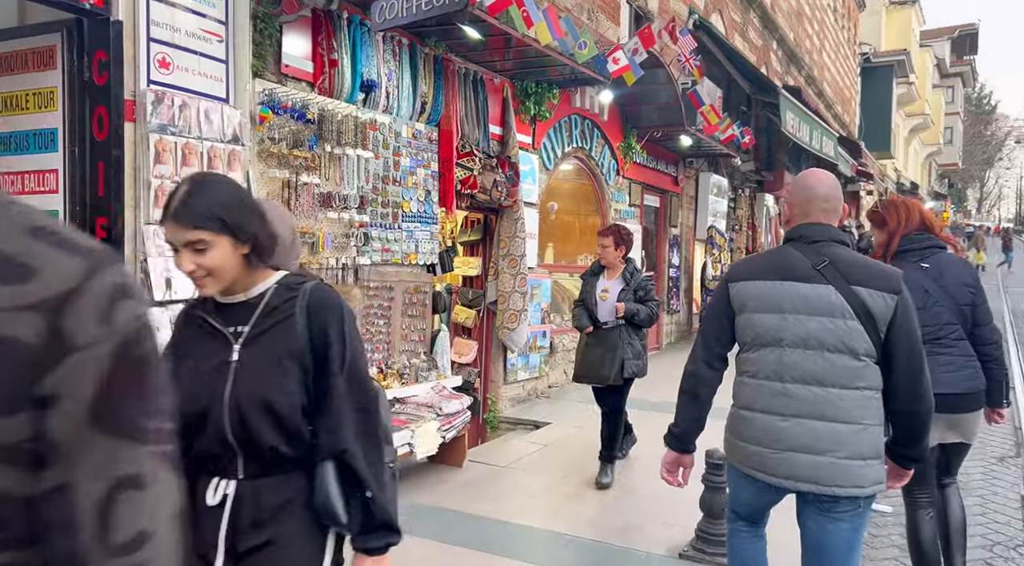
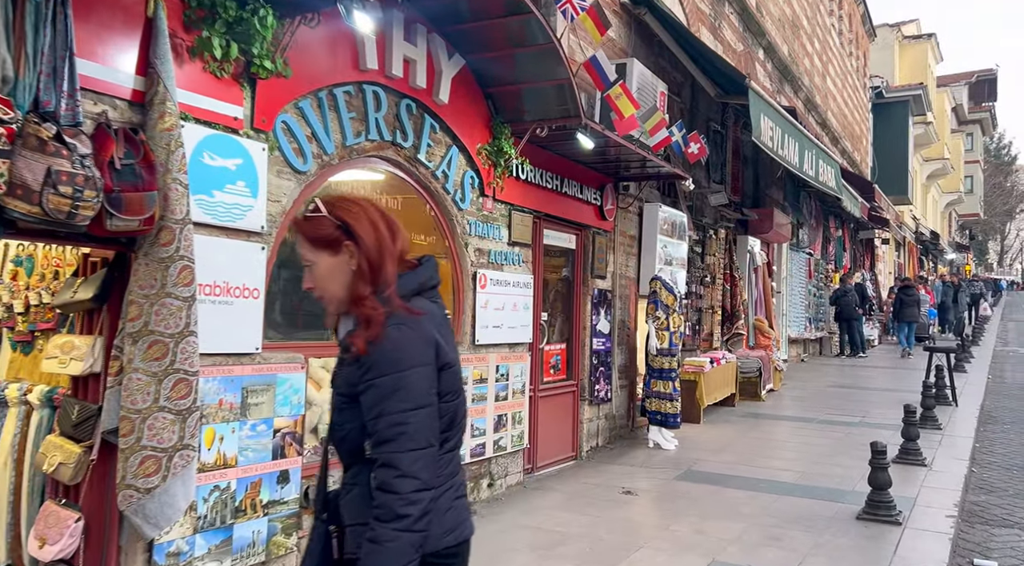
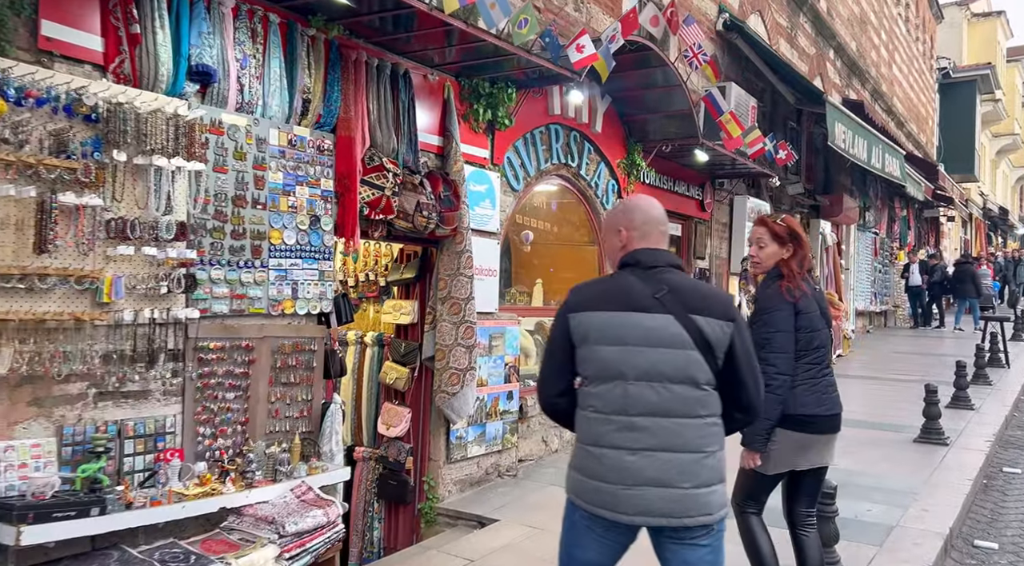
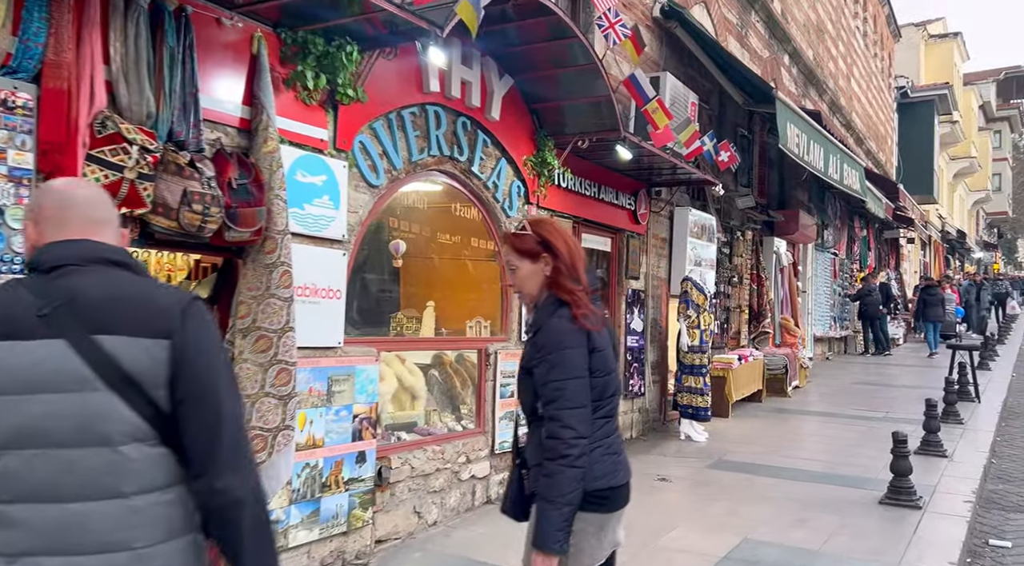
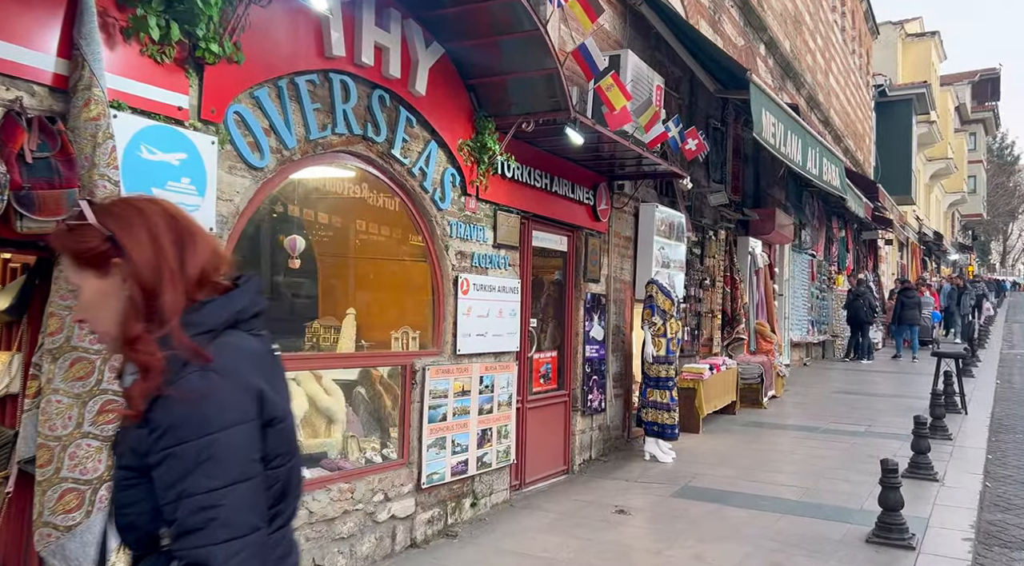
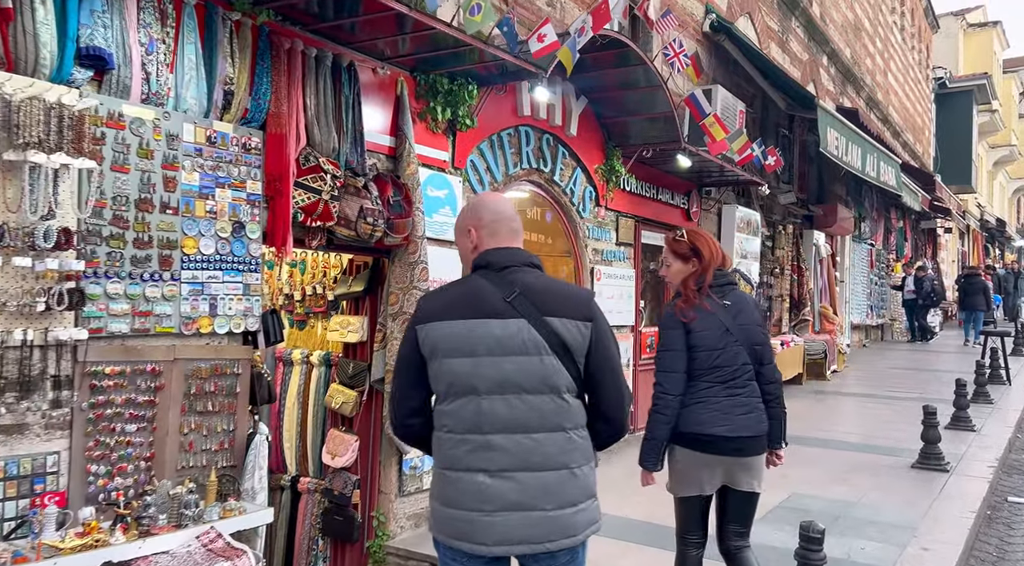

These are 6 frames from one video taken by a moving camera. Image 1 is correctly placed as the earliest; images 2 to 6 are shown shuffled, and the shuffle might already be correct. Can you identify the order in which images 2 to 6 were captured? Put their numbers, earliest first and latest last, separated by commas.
3, 6, 4, 2, 5
